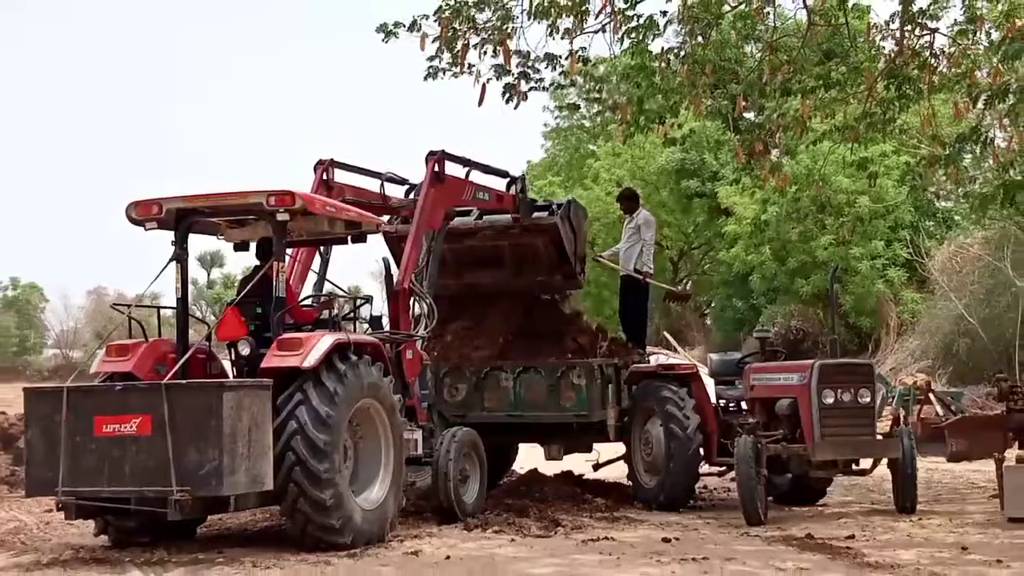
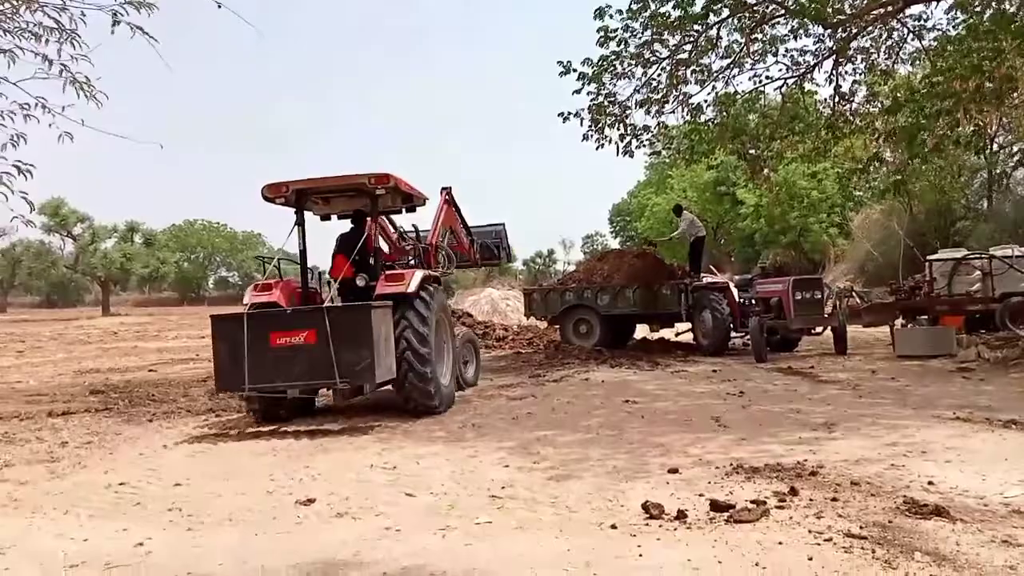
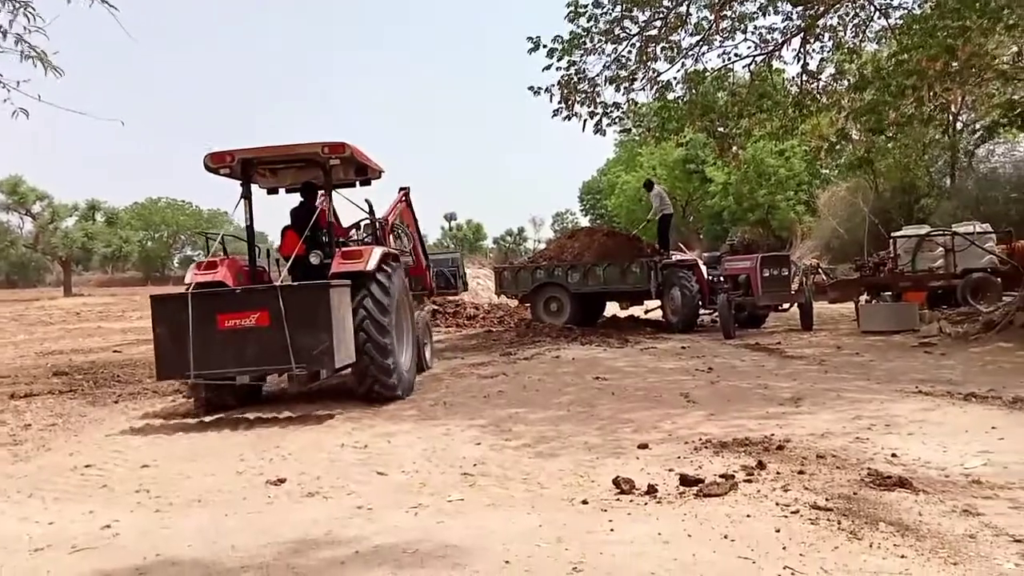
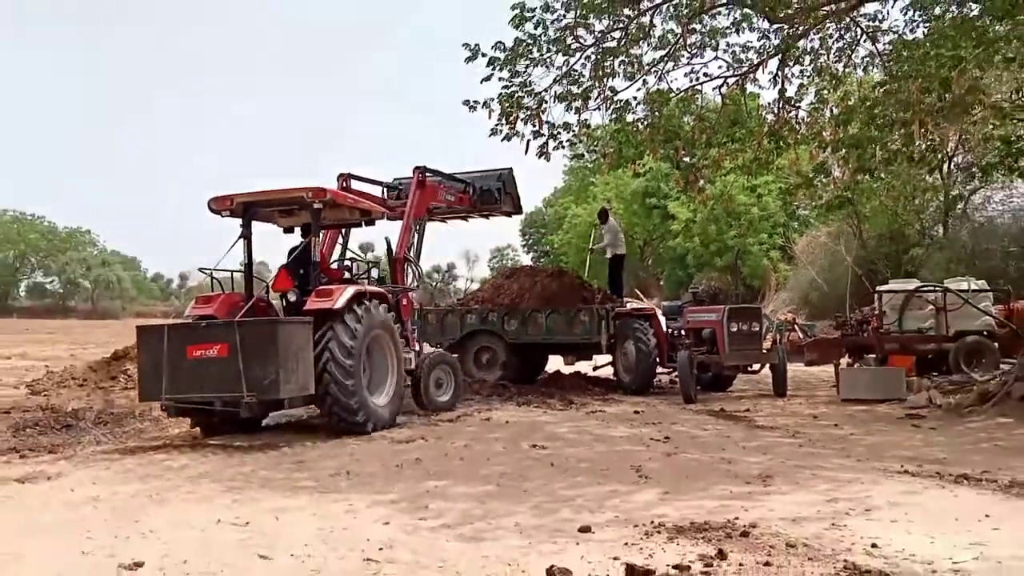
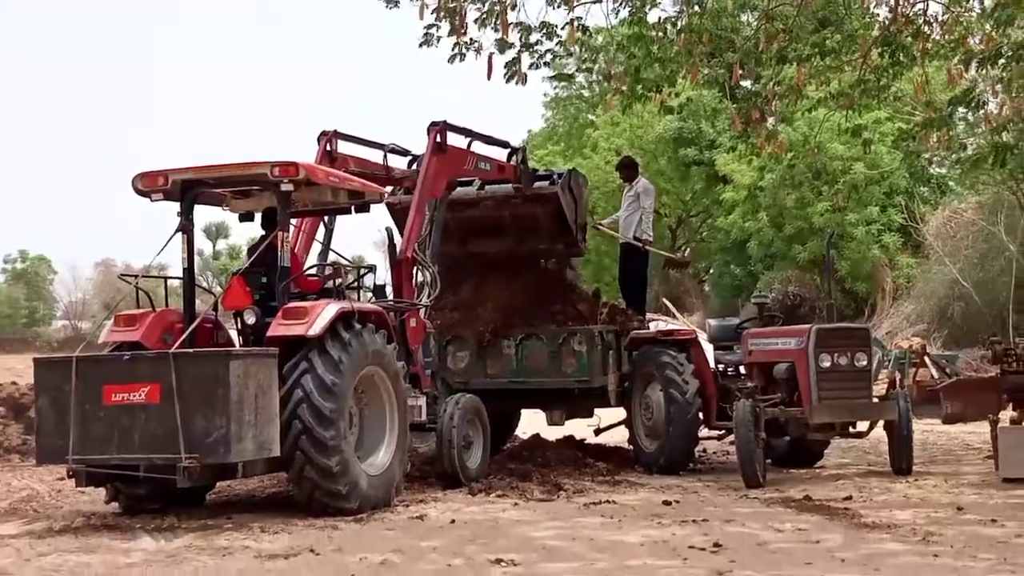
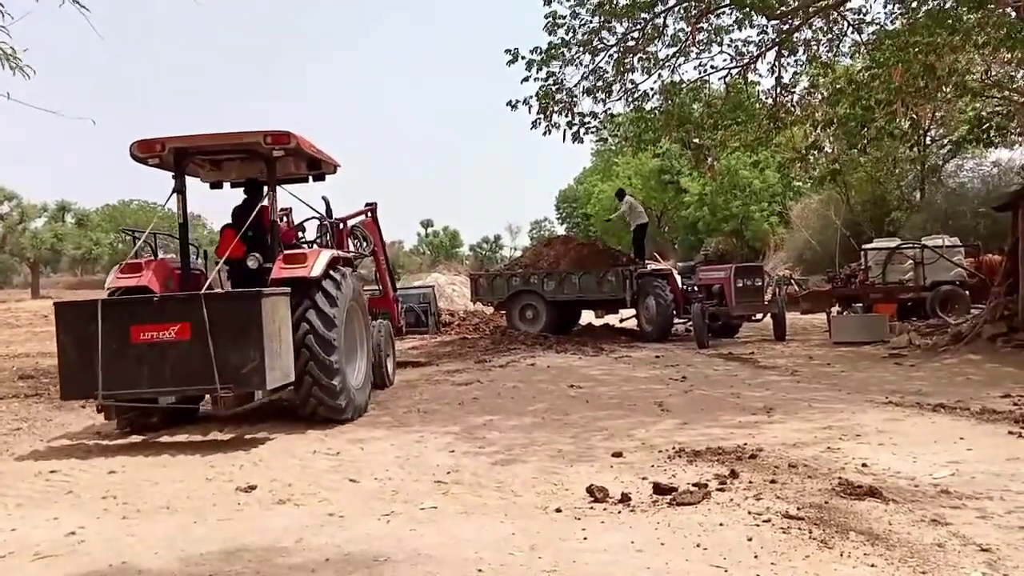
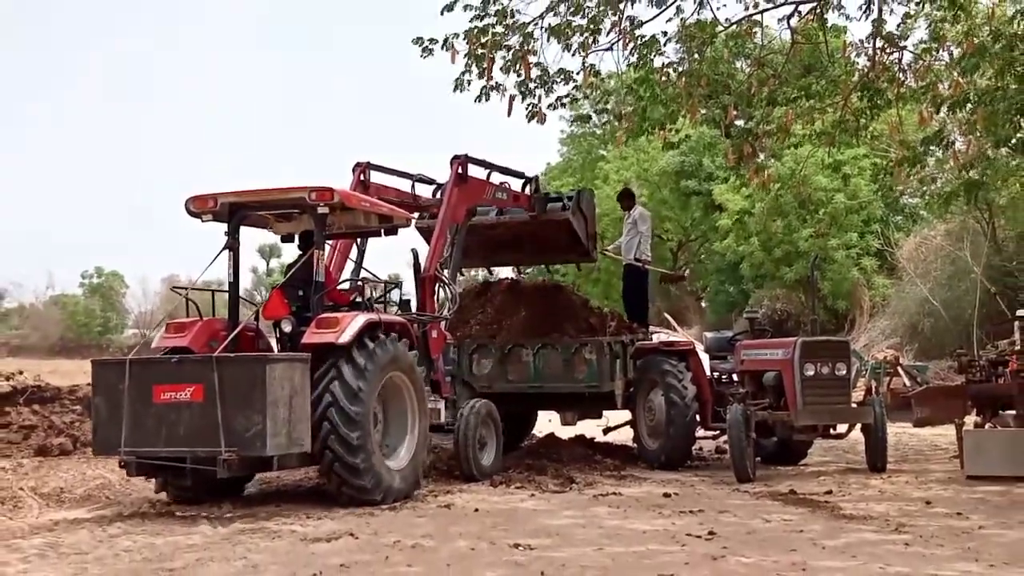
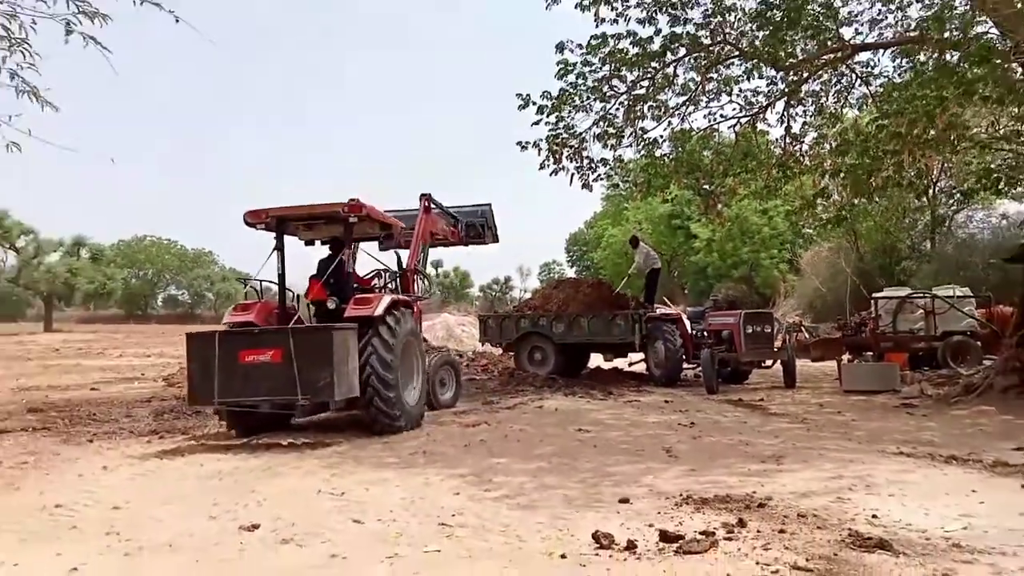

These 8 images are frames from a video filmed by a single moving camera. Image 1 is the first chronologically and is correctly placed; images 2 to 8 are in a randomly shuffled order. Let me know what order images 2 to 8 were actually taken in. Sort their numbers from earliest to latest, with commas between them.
5, 7, 4, 8, 2, 3, 6
